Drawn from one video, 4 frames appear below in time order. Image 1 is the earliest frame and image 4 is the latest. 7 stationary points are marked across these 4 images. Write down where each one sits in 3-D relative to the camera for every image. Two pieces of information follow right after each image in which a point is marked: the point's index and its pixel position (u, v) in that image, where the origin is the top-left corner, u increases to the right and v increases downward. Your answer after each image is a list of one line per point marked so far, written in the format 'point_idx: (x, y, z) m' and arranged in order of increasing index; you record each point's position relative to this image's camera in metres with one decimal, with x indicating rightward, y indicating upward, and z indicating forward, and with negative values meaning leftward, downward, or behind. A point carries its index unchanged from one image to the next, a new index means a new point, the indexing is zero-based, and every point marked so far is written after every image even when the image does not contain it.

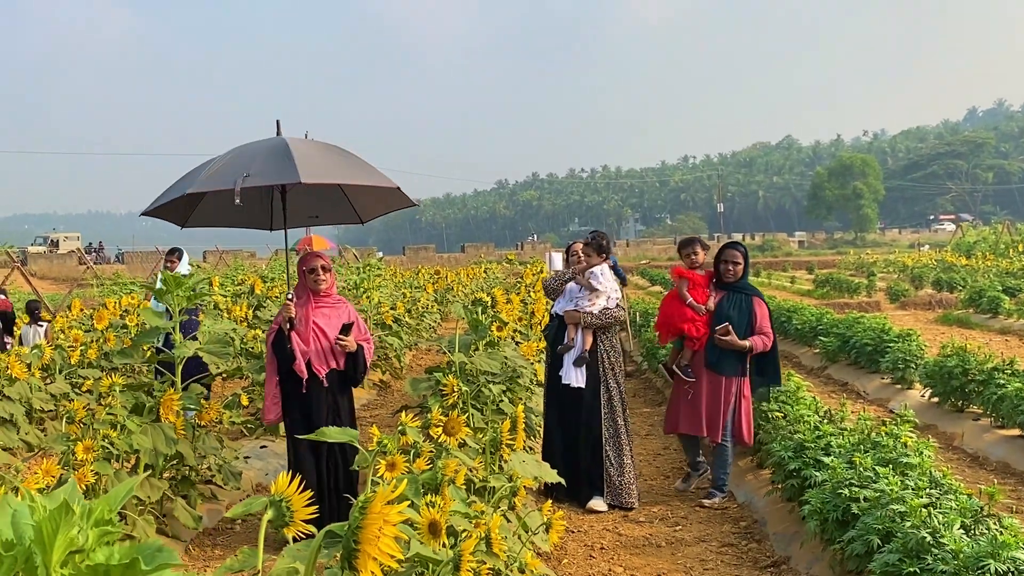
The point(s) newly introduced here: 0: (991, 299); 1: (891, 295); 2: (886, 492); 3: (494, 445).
0: (+7.3, -0.2, +12.8) m
1: (+7.4, -0.1, +16.6) m
2: (+1.4, -0.8, +3.2) m
3: (-0.1, -0.6, +3.3) m
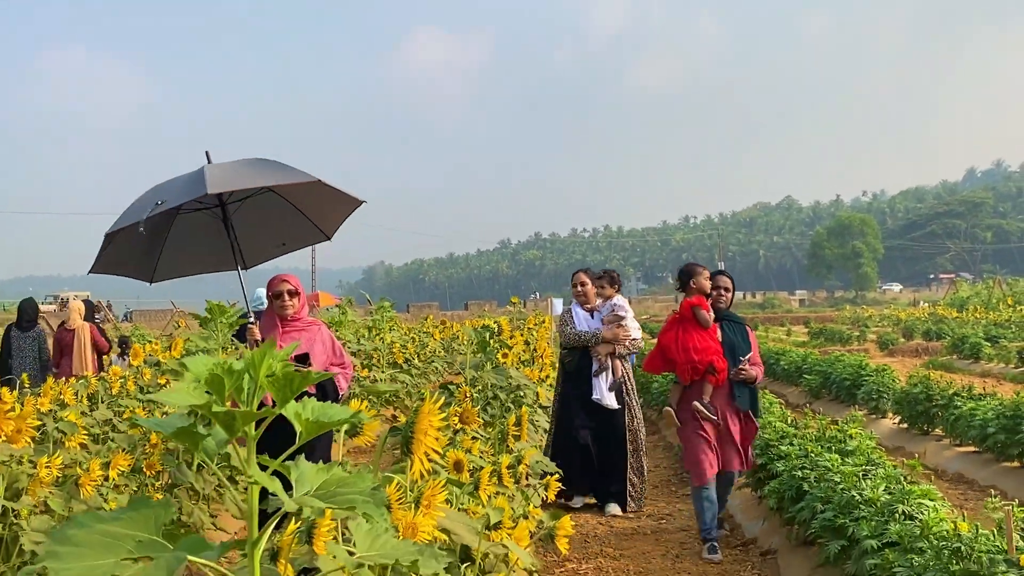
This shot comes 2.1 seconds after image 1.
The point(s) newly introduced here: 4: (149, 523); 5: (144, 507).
0: (+7.3, -0.9, +13.5) m
1: (+7.5, -1.1, +17.2) m
2: (+1.4, -0.8, +3.8) m
3: (-0.1, -0.7, +3.9) m
4: (-0.6, -0.4, +1.5) m
5: (-0.6, -0.4, +1.5) m
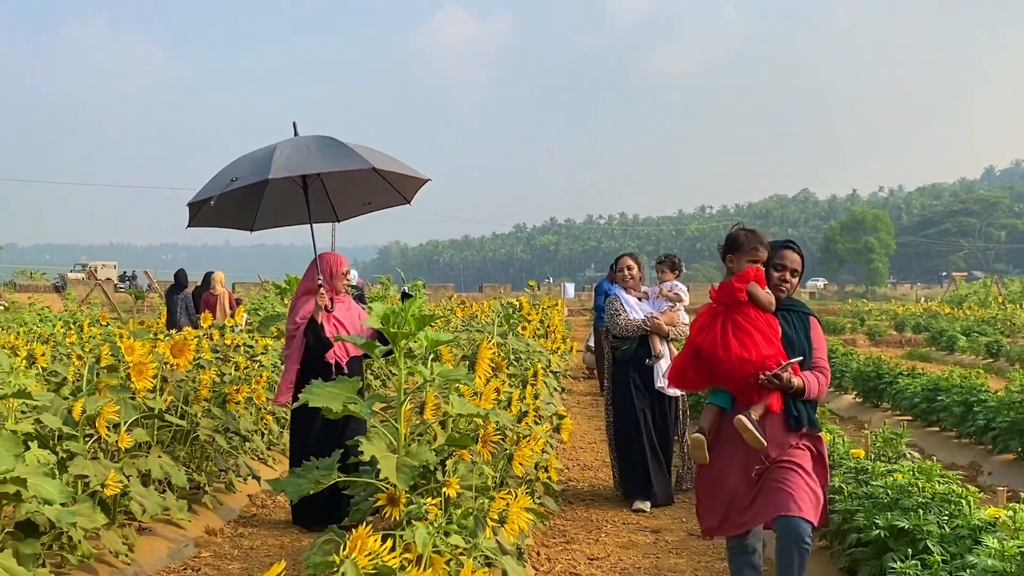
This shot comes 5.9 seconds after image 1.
0: (+7.6, -0.9, +14.7) m
1: (+7.8, -1.0, +18.5) m
2: (+1.5, -0.8, +5.1) m
3: (+0.1, -0.6, +5.2) m
4: (-0.5, -0.3, +2.8) m
5: (-0.6, -0.3, +2.8) m
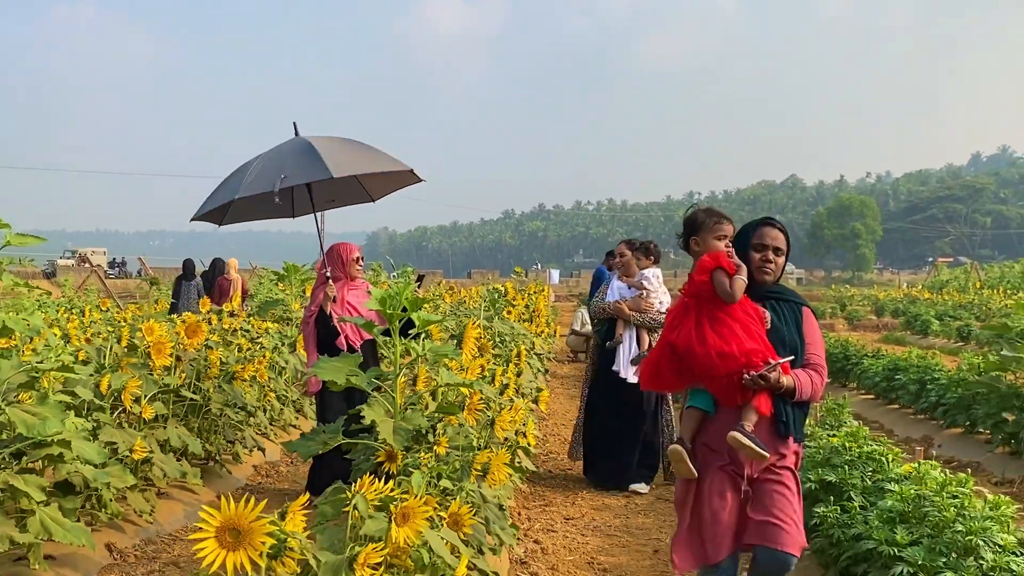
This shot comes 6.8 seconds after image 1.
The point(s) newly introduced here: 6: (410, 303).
0: (+7.4, -0.6, +15.2) m
1: (+7.5, -0.7, +19.0) m
2: (+1.4, -0.7, +5.6) m
3: (0.0, -0.5, +5.7) m
4: (-0.6, -0.3, +3.2) m
5: (-0.6, -0.3, +3.3) m
6: (-0.4, -0.1, +3.3) m
